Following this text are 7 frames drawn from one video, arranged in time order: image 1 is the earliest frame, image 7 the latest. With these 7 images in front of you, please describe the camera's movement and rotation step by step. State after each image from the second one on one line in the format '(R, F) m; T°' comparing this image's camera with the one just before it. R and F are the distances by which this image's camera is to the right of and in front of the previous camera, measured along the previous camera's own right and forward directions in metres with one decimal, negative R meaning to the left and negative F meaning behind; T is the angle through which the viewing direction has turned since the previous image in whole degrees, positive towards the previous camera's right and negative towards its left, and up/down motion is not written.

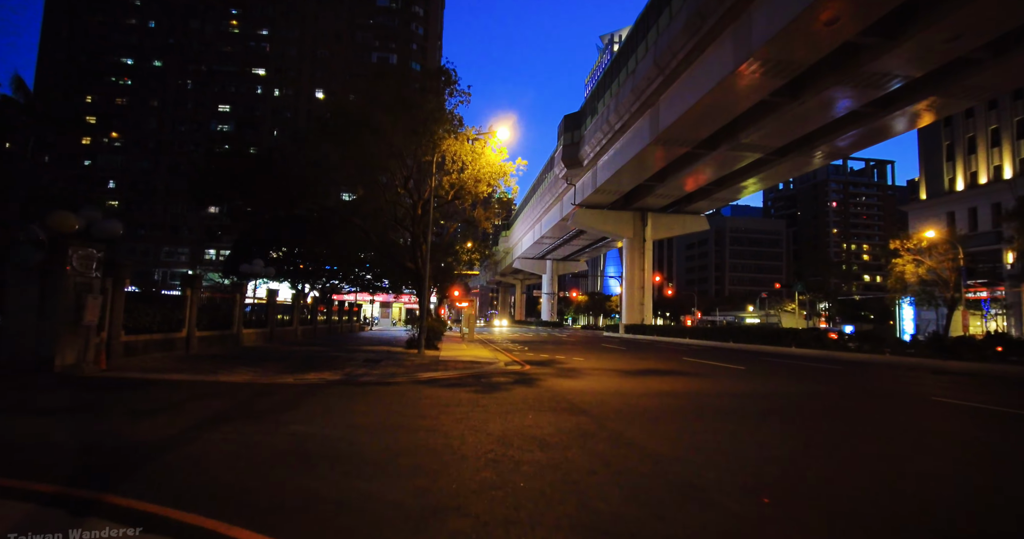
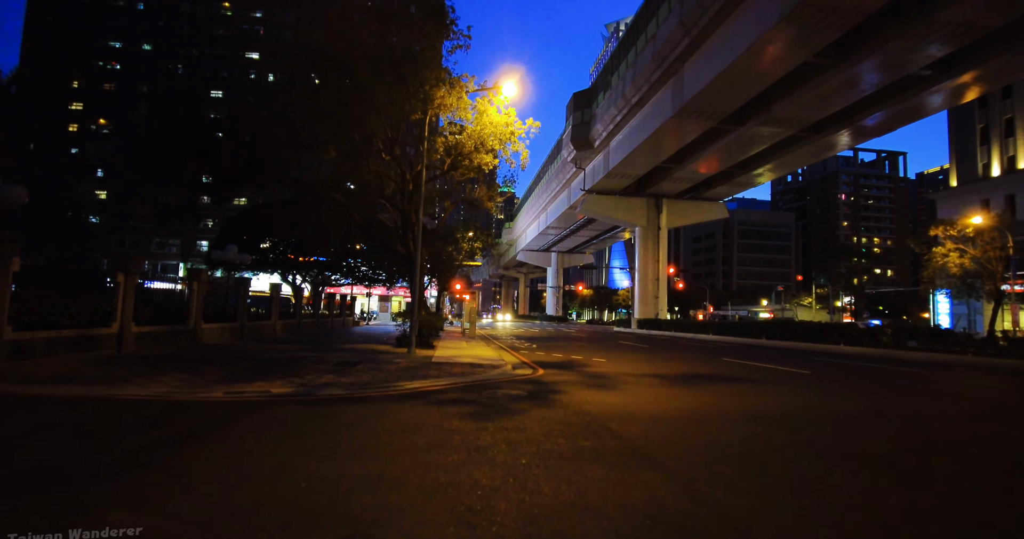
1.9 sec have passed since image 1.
(-0.2, +3.0) m; 0°
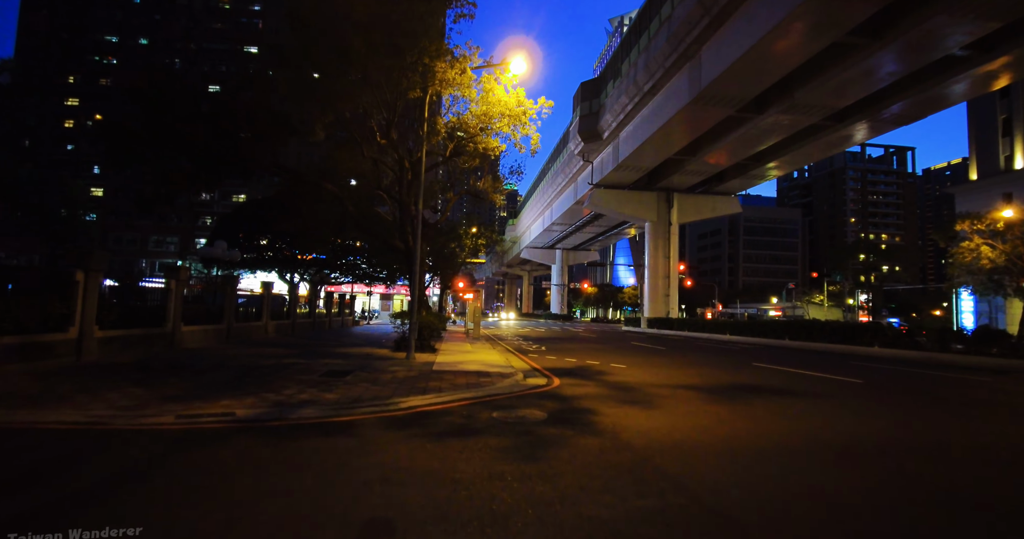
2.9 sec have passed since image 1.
(-0.2, +1.5) m; 0°
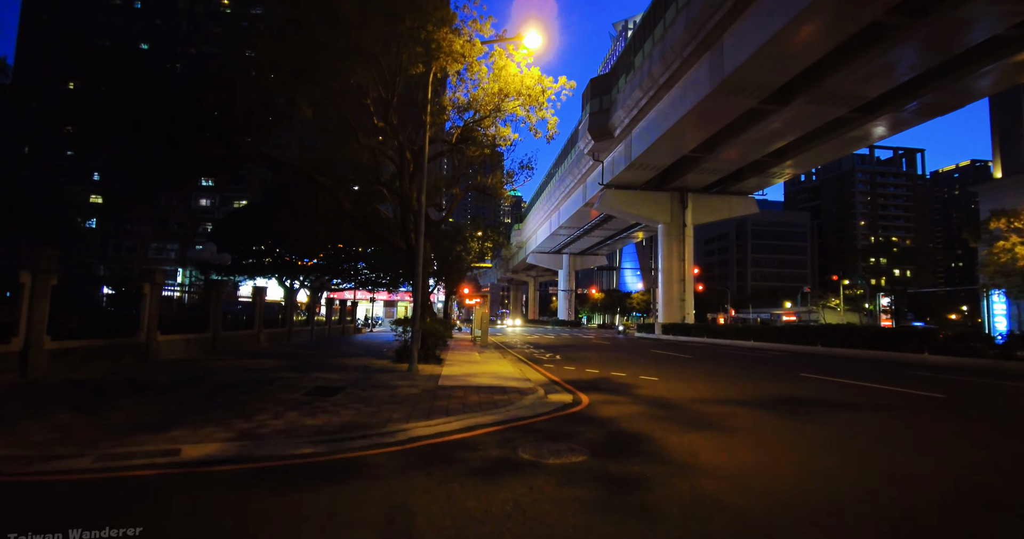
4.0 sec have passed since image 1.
(-0.3, +1.6) m; 0°
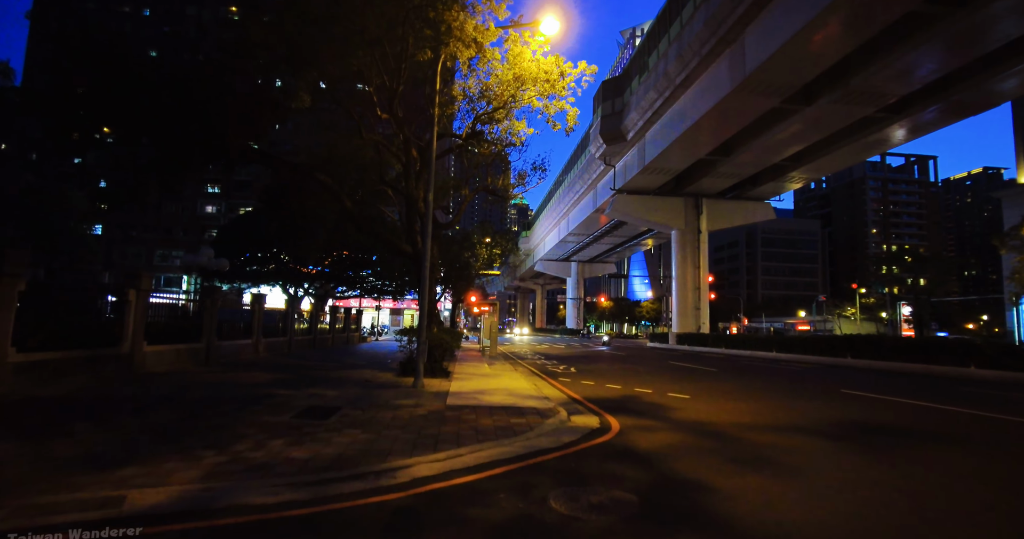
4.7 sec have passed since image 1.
(-0.2, +1.1) m; -1°
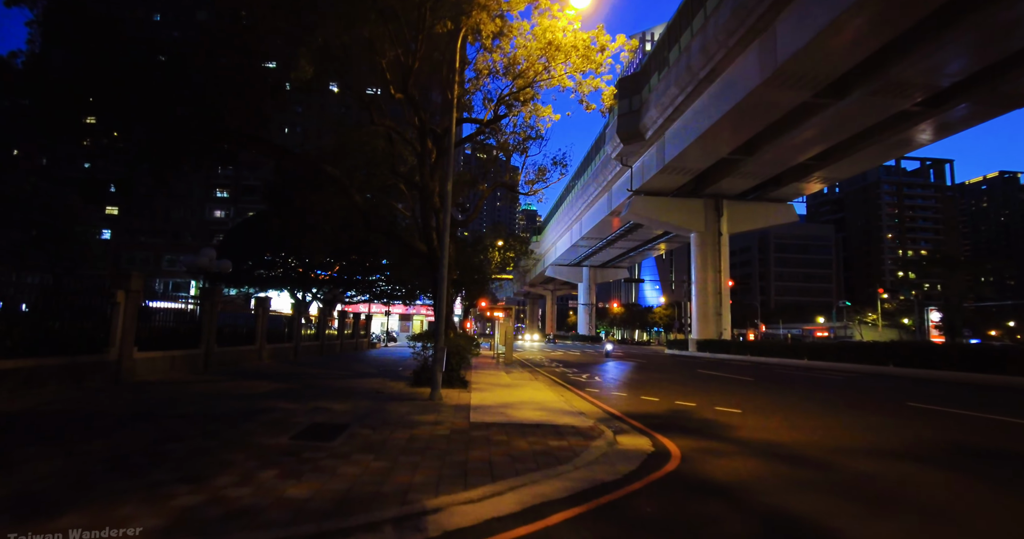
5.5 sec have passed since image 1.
(-0.4, +1.2) m; -1°
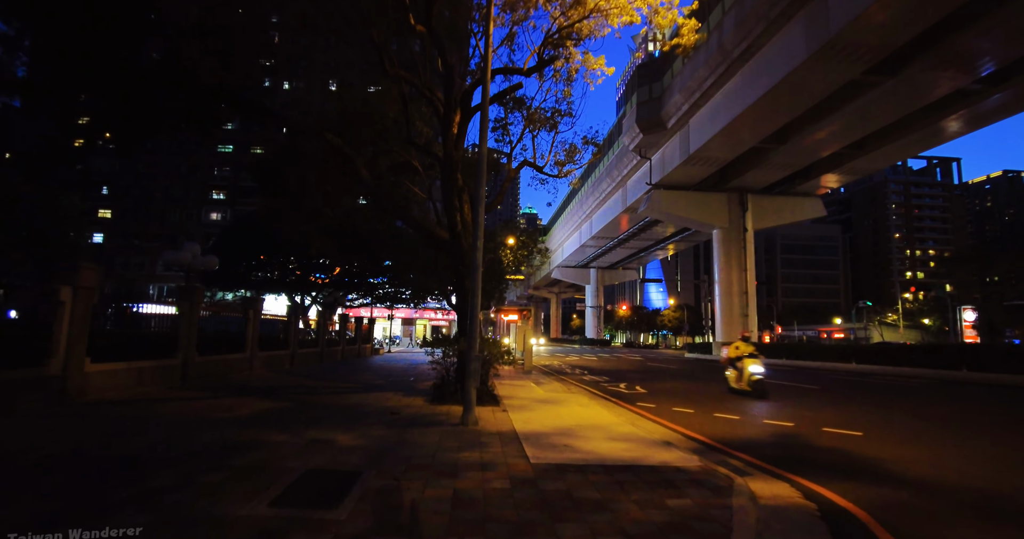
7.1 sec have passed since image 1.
(-0.9, +2.3) m; 0°
